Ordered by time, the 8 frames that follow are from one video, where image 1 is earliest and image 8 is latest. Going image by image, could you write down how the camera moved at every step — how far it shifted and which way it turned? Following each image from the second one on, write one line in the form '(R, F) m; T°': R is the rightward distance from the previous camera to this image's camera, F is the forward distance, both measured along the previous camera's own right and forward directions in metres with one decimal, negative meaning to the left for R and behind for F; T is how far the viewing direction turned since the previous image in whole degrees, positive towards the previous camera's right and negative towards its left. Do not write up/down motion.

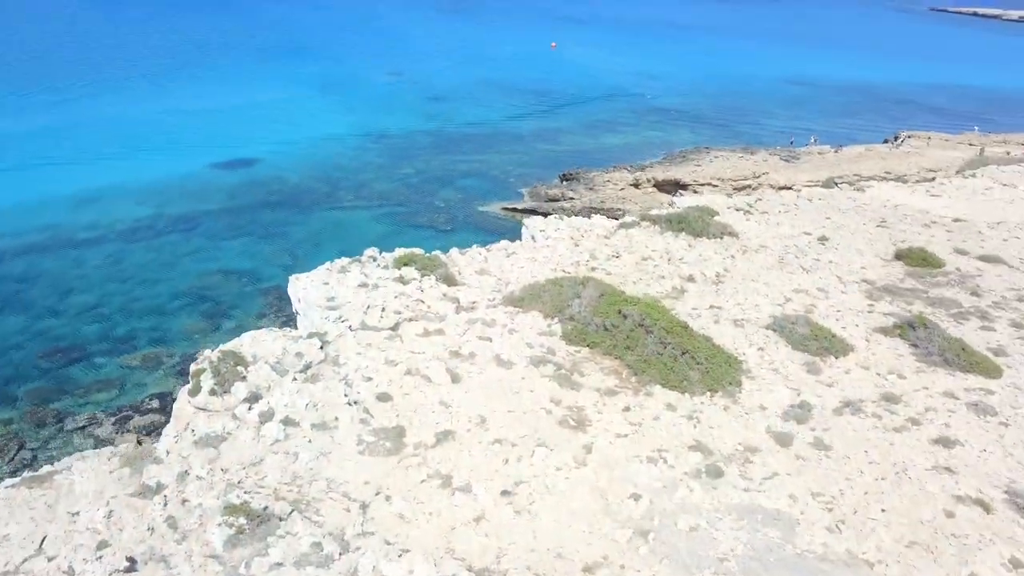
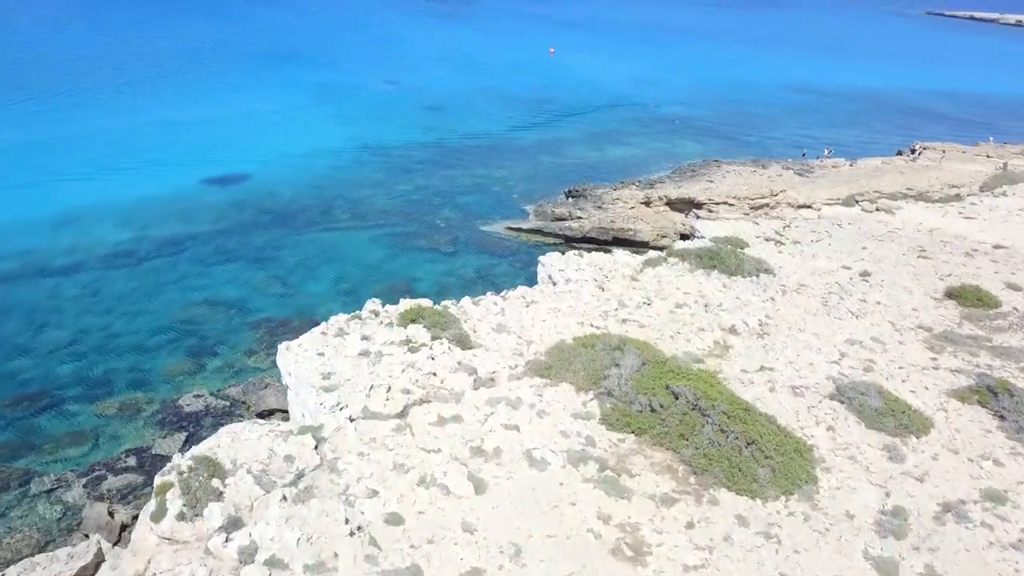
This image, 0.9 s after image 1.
(-0.4, +1.7) m; 0°
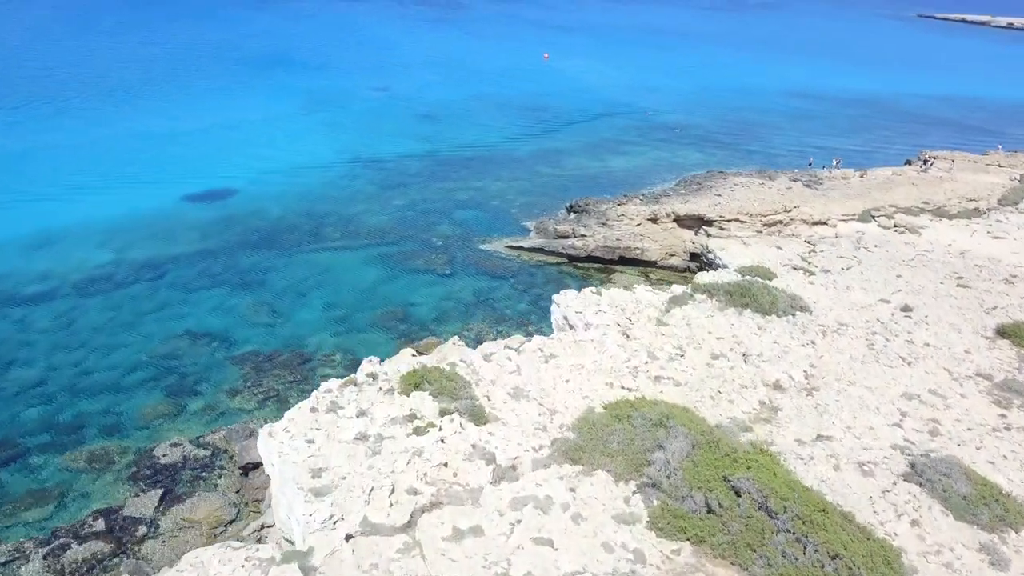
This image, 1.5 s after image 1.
(-0.4, +1.6) m; +1°
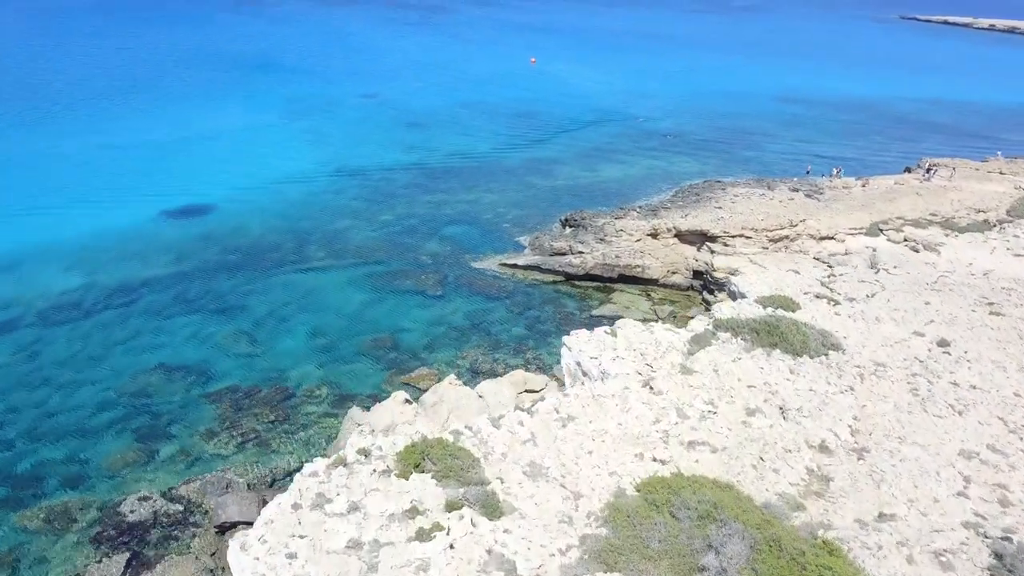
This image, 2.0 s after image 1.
(-0.3, +1.4) m; +1°
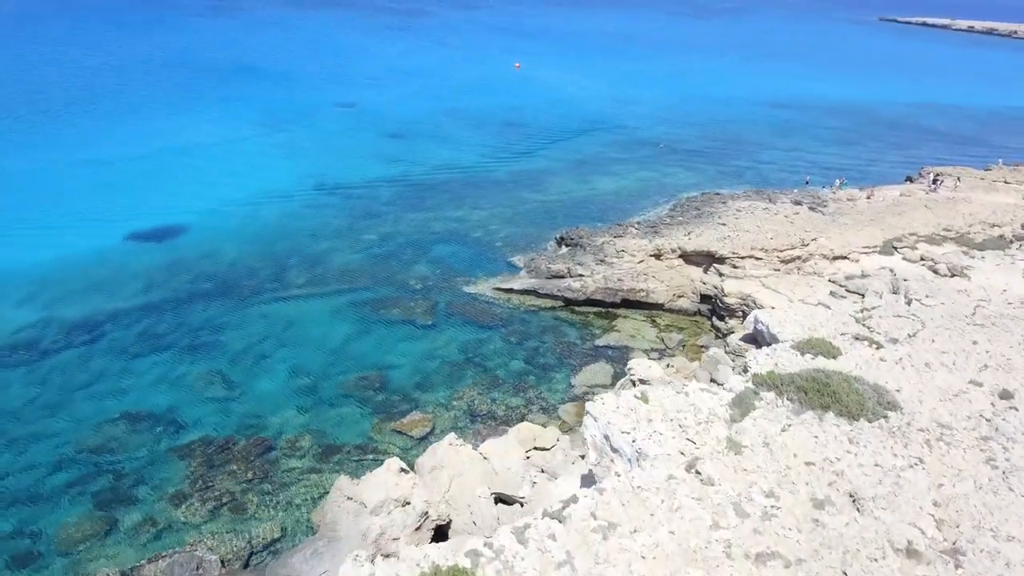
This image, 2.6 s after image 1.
(-0.4, +1.8) m; +1°
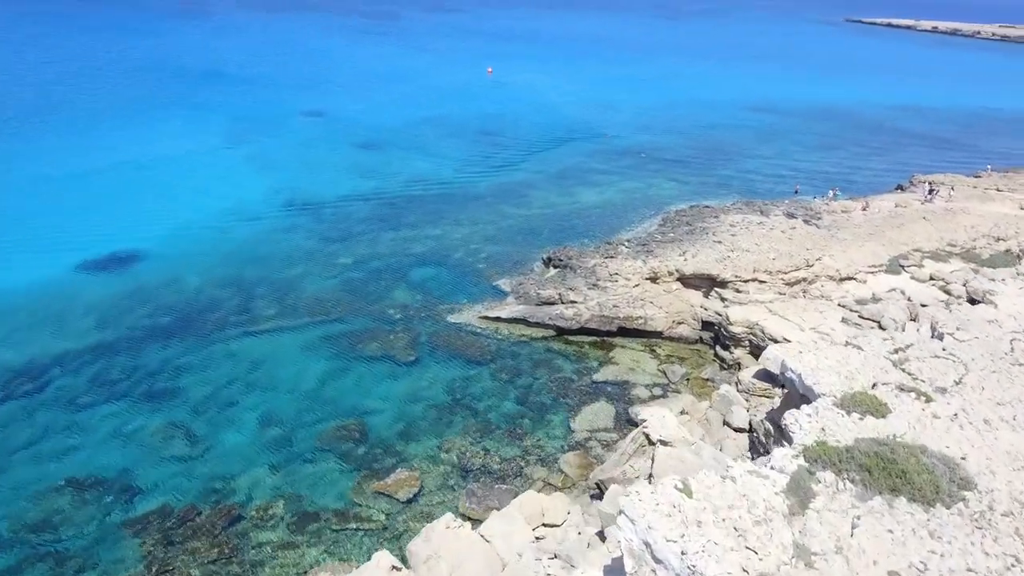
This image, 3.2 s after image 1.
(-0.5, +1.9) m; +2°
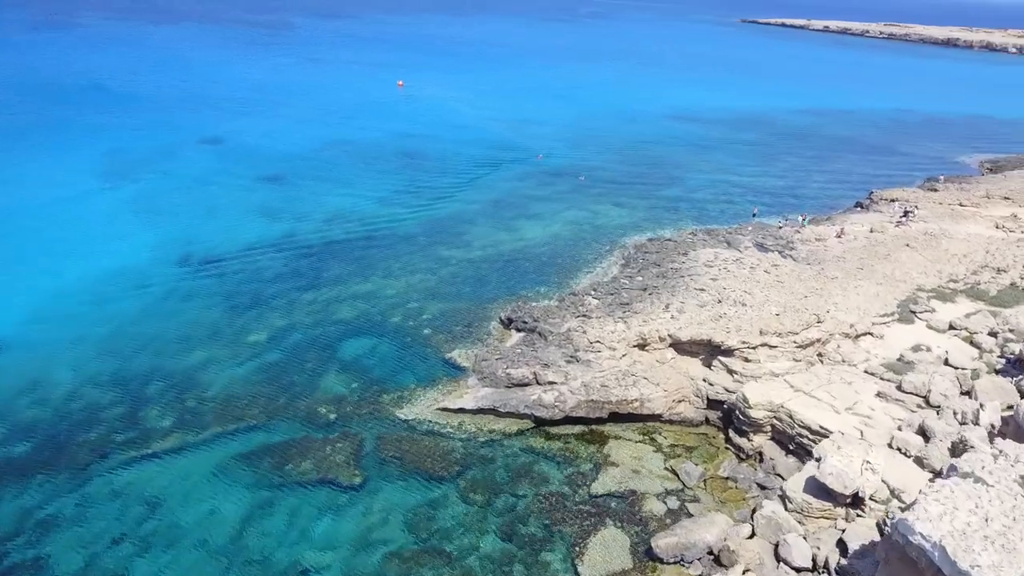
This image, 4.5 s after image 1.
(-1.2, +4.6) m; +6°
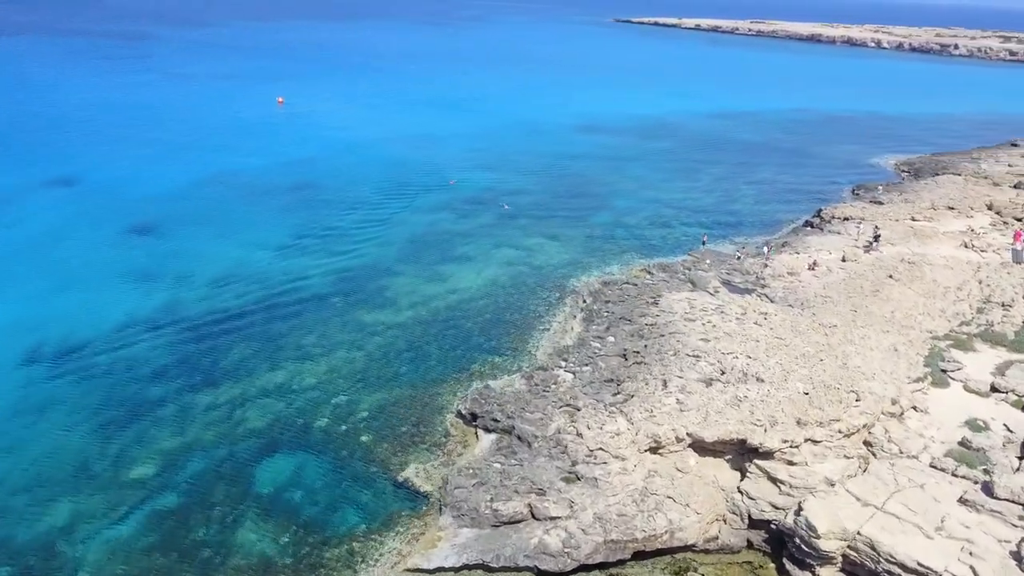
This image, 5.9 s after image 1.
(-1.7, +4.9) m; +8°
